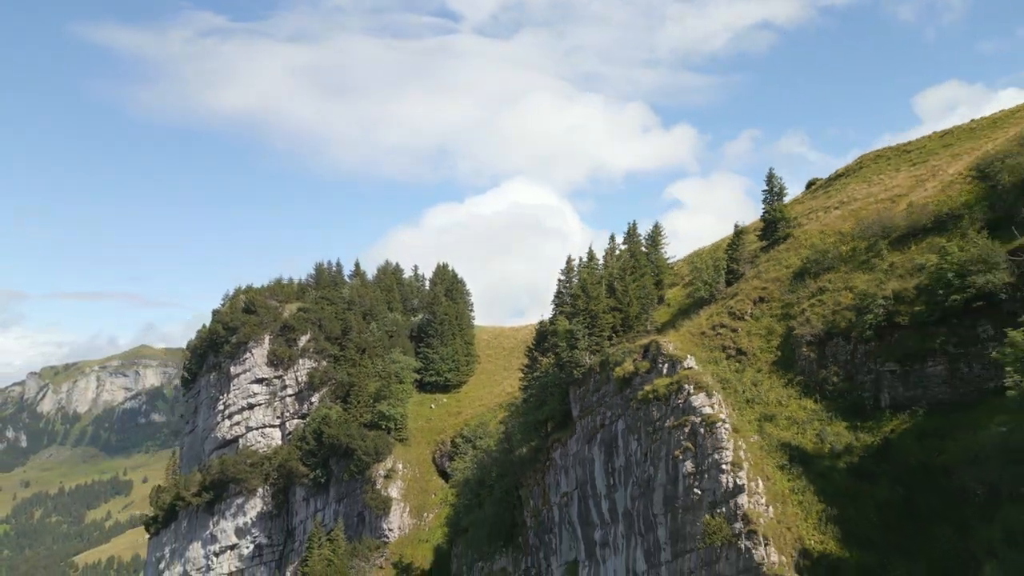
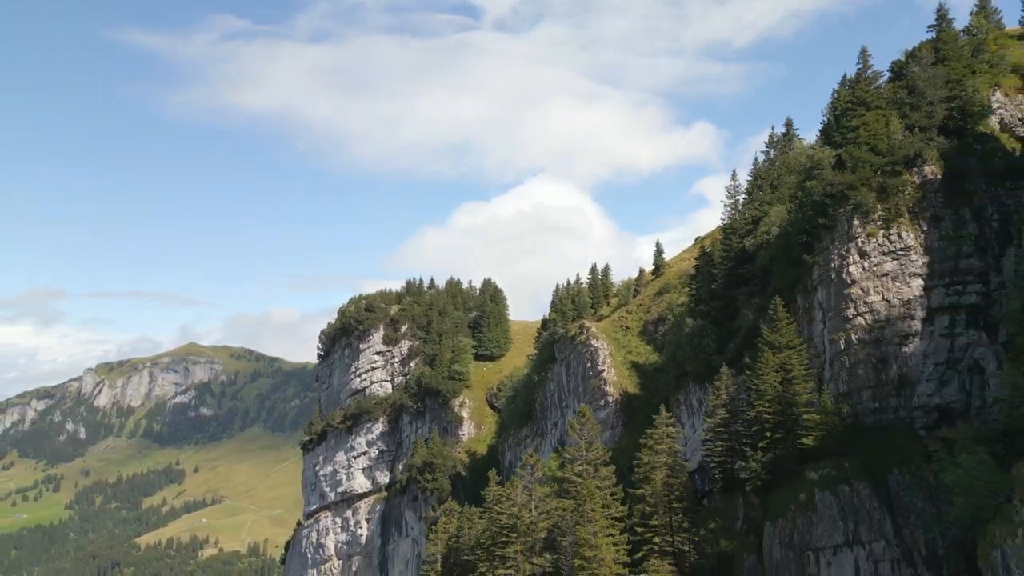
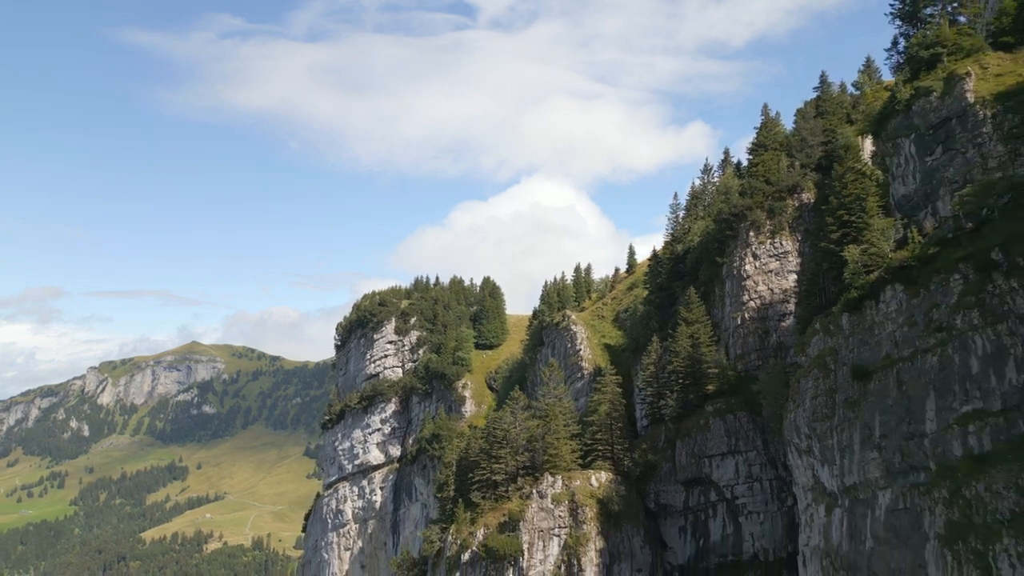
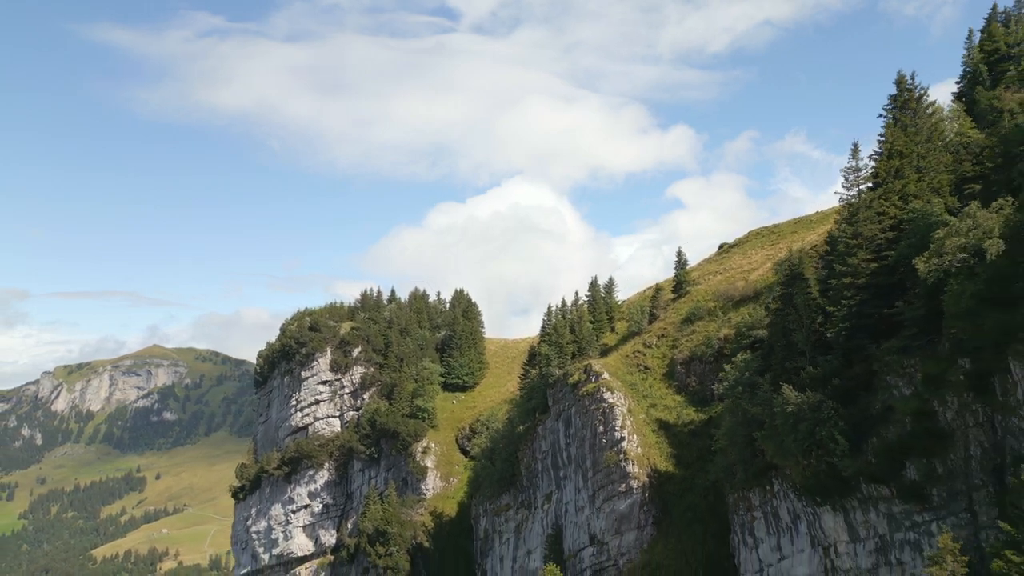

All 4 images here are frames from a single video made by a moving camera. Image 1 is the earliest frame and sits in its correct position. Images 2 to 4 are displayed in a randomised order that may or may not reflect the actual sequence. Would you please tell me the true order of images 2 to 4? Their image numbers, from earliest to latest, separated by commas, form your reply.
4, 2, 3
